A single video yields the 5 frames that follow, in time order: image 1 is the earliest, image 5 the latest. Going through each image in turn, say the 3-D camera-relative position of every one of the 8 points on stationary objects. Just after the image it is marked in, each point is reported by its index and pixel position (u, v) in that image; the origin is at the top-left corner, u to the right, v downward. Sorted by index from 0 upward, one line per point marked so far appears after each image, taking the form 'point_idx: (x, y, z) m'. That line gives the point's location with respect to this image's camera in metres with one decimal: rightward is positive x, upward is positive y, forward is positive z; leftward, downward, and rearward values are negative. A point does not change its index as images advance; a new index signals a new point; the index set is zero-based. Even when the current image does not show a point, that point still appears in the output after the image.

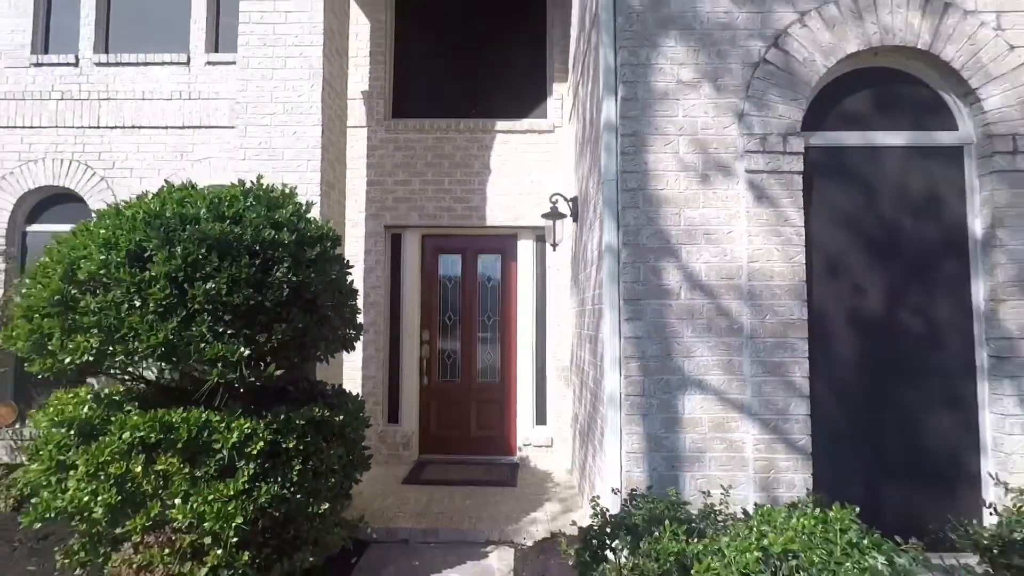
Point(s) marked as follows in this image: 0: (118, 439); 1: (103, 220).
0: (-3.4, -1.3, +5.2) m
1: (-3.9, +0.6, +5.7) m
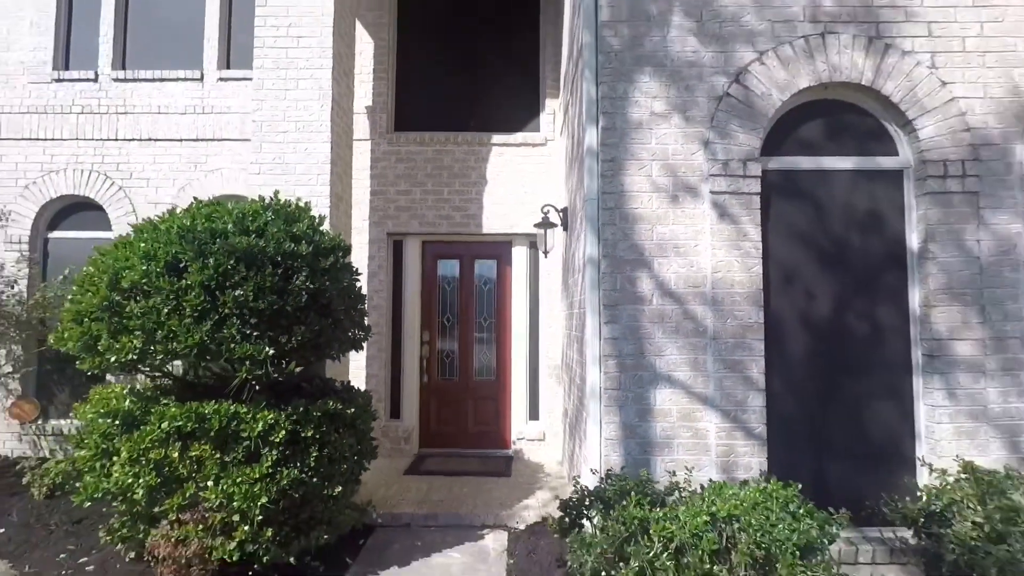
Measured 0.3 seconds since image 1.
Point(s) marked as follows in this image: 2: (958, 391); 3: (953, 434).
0: (-3.5, -1.4, +5.9) m
1: (-3.9, +0.6, +6.4) m
2: (+4.2, -1.0, +5.7) m
3: (+4.1, -1.4, +5.7) m
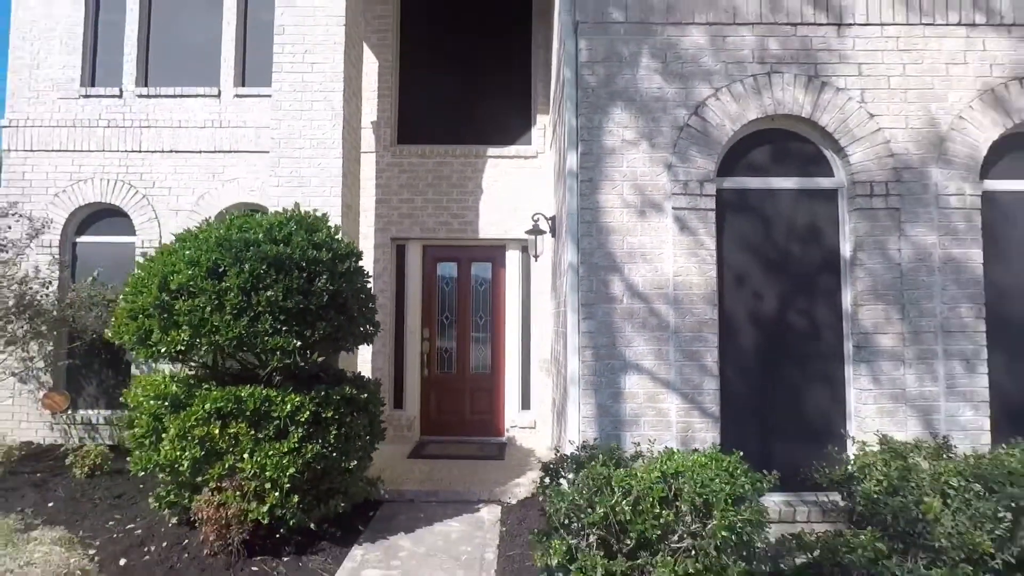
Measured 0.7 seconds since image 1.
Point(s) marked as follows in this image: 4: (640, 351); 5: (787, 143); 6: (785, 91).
0: (-3.6, -1.4, +6.9) m
1: (-4.0, +0.6, +7.4) m
2: (+4.1, -1.0, +6.7) m
3: (+4.0, -1.4, +6.7) m
4: (+1.4, -0.7, +6.8) m
5: (+3.3, +1.7, +7.2) m
6: (+3.1, +2.3, +7.0) m
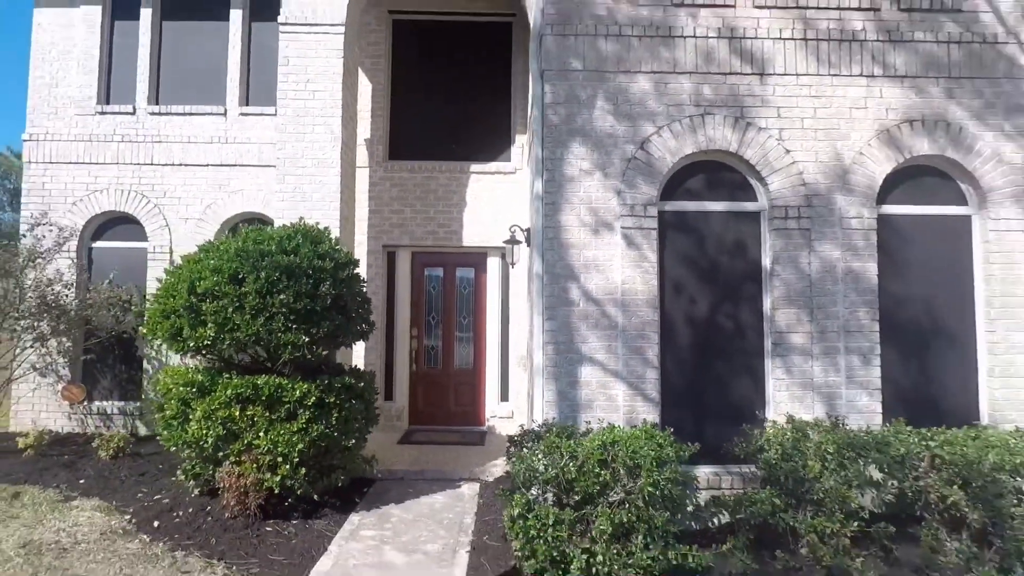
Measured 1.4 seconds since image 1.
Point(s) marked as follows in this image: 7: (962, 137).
0: (-3.9, -1.4, +8.2) m
1: (-4.4, +0.5, +8.6) m
2: (+3.8, -1.1, +8.1) m
3: (+3.7, -1.5, +8.1) m
4: (+1.1, -0.8, +8.1) m
5: (+3.0, +1.6, +8.6) m
6: (+2.8, +2.2, +8.4) m
7: (+6.3, +2.1, +8.4) m
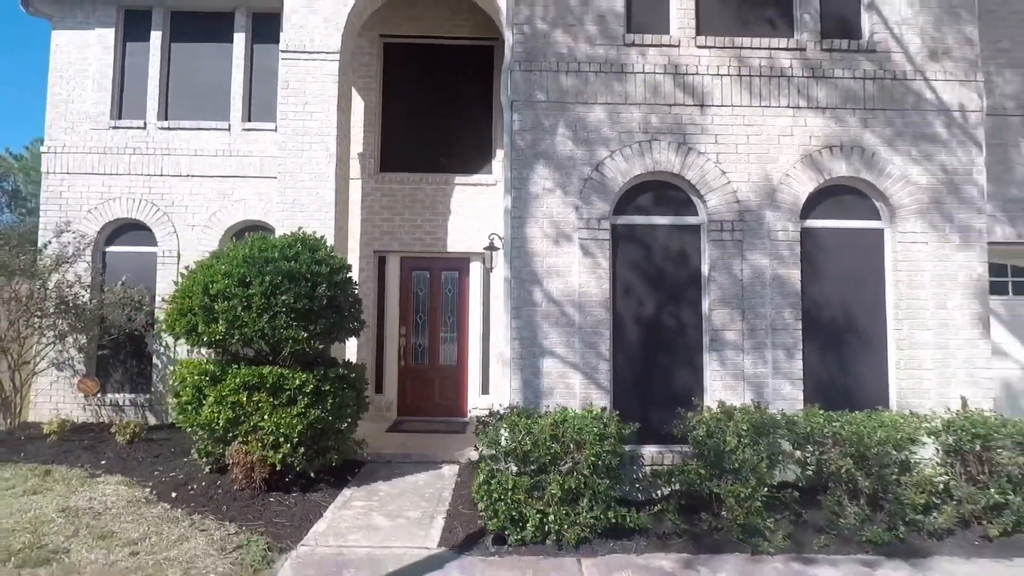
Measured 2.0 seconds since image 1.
0: (-4.4, -1.5, +9.4) m
1: (-4.8, +0.5, +9.9) m
2: (+3.3, -1.1, +9.4) m
3: (+3.2, -1.5, +9.4) m
4: (+0.6, -0.8, +9.4) m
5: (+2.5, +1.6, +9.9) m
6: (+2.4, +2.1, +9.6) m
7: (+5.9, +2.1, +9.7) m
